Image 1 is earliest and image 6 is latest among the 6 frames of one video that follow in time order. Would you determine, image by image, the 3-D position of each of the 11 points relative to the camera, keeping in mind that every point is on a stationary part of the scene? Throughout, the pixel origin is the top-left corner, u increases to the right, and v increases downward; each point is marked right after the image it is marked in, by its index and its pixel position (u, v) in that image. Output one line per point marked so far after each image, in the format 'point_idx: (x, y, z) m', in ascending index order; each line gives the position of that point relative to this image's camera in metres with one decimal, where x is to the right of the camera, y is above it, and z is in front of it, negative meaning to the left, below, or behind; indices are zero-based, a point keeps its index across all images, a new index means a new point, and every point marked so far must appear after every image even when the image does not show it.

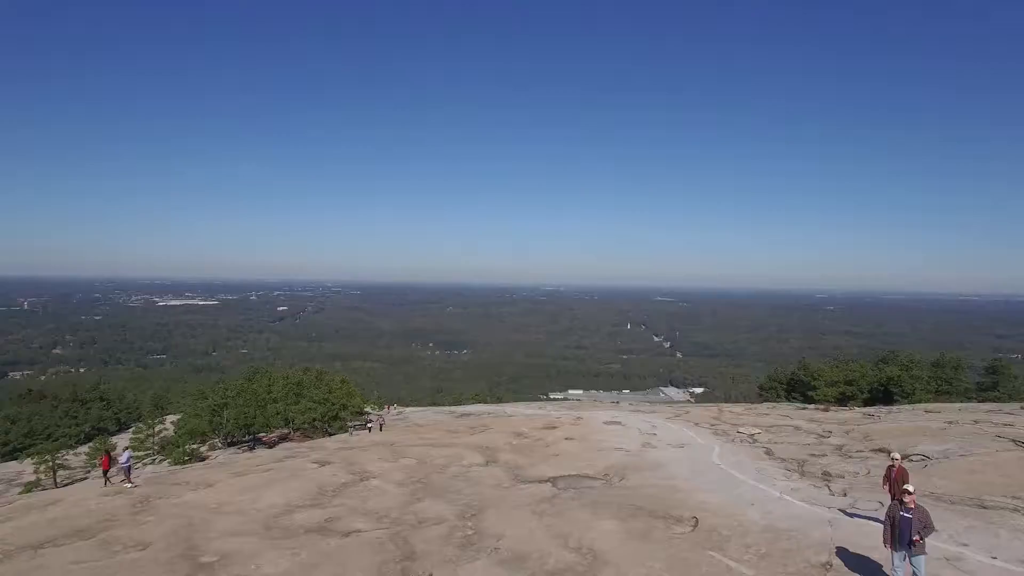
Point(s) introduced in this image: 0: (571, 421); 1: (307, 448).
0: (+2.1, -4.5, +17.9) m
1: (-6.2, -4.8, +15.7) m
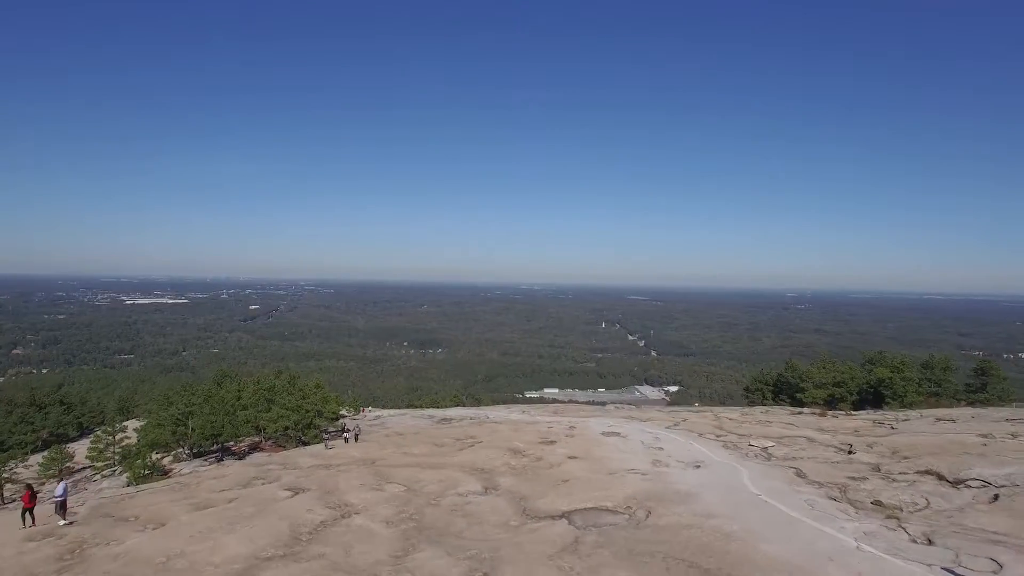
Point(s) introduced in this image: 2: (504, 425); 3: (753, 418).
0: (+1.7, -4.6, +16.9) m
1: (-6.4, -4.9, +14.3) m
2: (-0.2, -5.2, +19.9) m
3: (+8.9, -4.8, +19.5) m
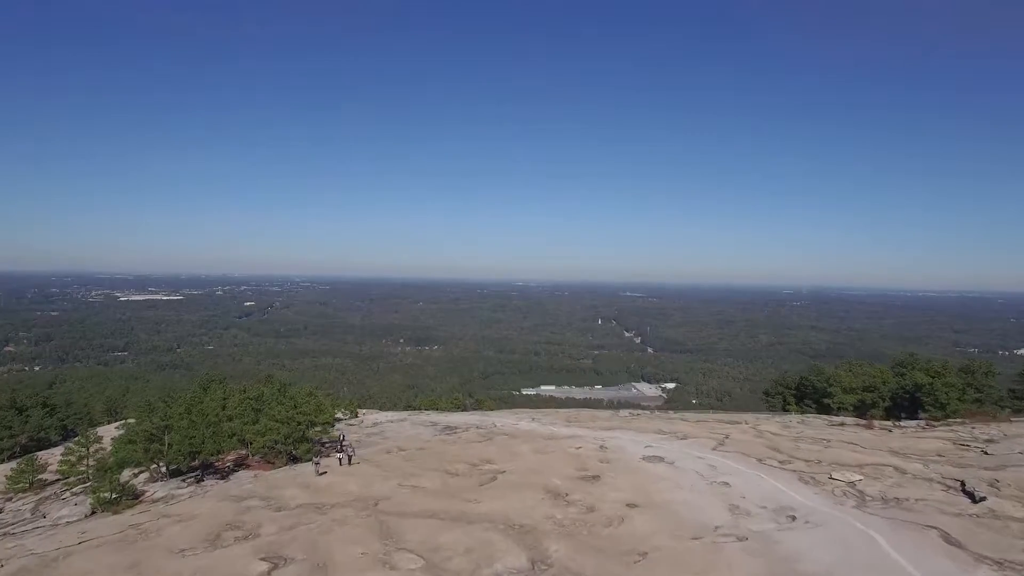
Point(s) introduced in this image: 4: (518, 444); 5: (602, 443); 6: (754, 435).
0: (+2.3, -4.6, +14.7) m
1: (-5.8, -4.9, +12.1) m
2: (+0.4, -5.2, +17.7) m
3: (+9.5, -4.8, +17.4) m
4: (+0.2, -5.0, +17.1) m
5: (+2.7, -4.6, +15.8) m
6: (+7.7, -4.7, +16.8) m
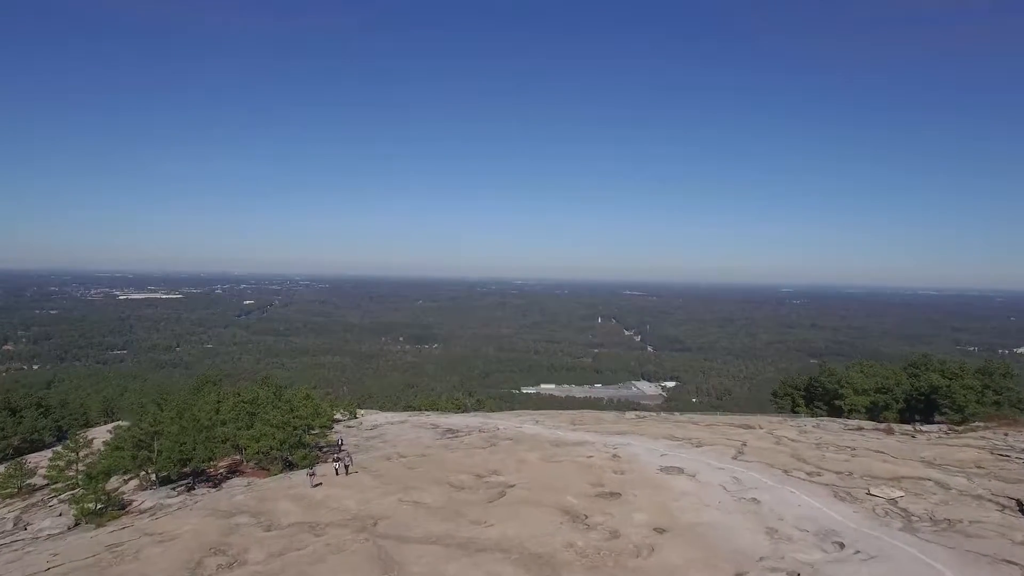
0: (+2.5, -4.5, +13.9) m
1: (-5.6, -4.8, +11.3) m
2: (+0.6, -5.1, +16.9) m
3: (+9.6, -4.8, +16.6) m
4: (+0.4, -5.0, +16.3) m
5: (+2.9, -4.6, +15.0) m
6: (+7.9, -4.7, +16.0) m
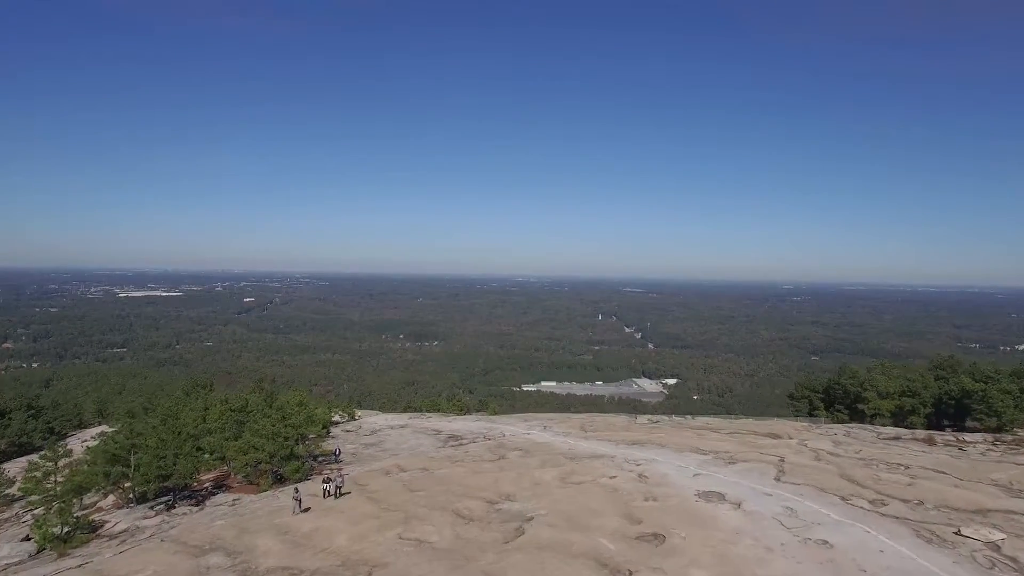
0: (+2.8, -4.5, +12.4) m
1: (-5.3, -4.9, +9.8) m
2: (+0.9, -5.1, +15.4) m
3: (+10.0, -4.7, +15.1) m
4: (+0.7, -5.0, +14.8) m
5: (+3.2, -4.6, +13.5) m
6: (+8.2, -4.6, +14.4) m
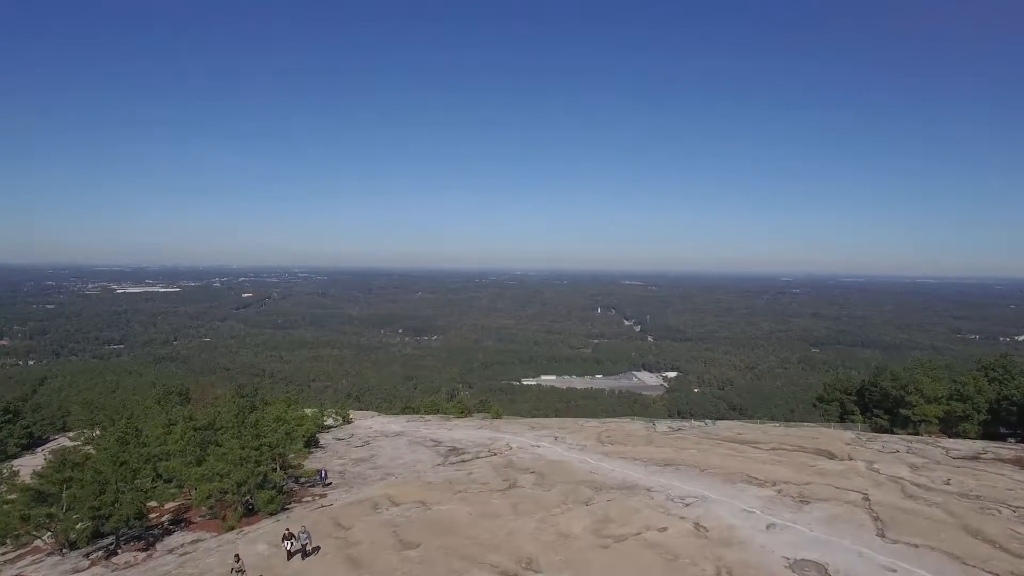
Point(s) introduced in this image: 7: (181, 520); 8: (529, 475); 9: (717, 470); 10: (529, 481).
0: (+3.2, -4.5, +9.6) m
1: (-4.9, -4.9, +6.9) m
2: (+1.2, -5.0, +12.6) m
3: (+10.3, -4.6, +12.3) m
4: (+1.1, -4.9, +12.0) m
5: (+3.6, -4.5, +10.7) m
6: (+8.5, -4.5, +11.7) m
7: (-9.6, -6.7, +15.4) m
8: (+0.5, -5.7, +16.3) m
9: (+5.8, -5.2, +15.0) m
10: (+0.5, -5.6, +15.6) m
